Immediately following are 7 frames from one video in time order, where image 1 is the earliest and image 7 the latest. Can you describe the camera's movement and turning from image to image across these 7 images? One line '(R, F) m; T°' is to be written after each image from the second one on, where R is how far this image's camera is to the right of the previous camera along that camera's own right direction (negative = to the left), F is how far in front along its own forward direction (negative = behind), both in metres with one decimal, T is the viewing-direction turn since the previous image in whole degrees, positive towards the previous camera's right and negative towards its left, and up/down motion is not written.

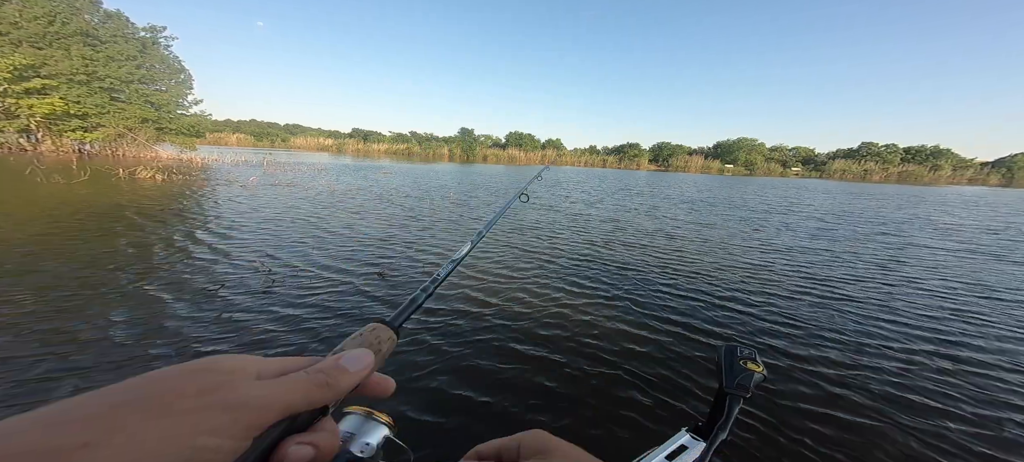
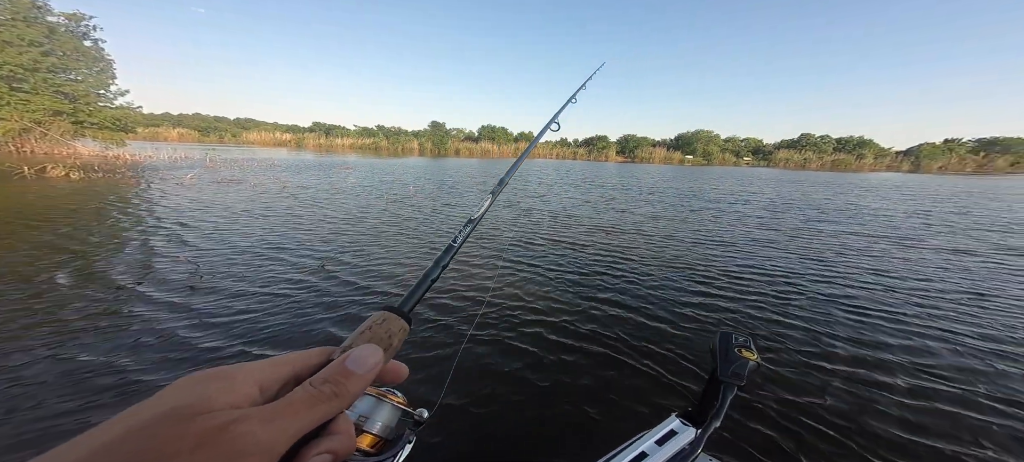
(-0.9, -0.5) m; +6°
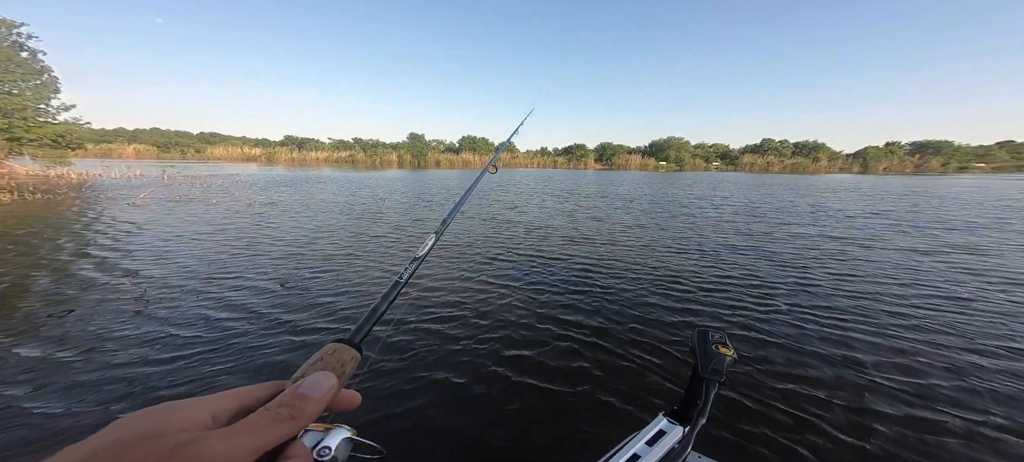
(-0.6, -0.3) m; +4°
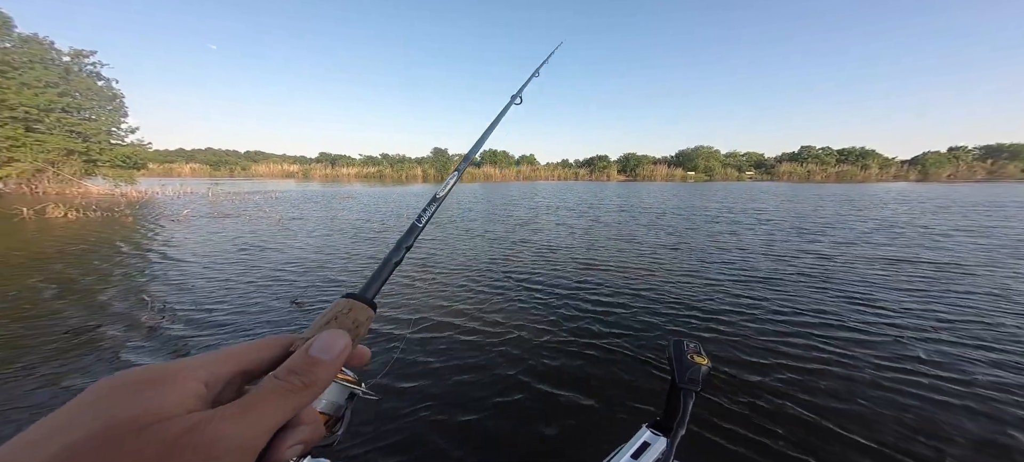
(+0.5, +0.4) m; -5°
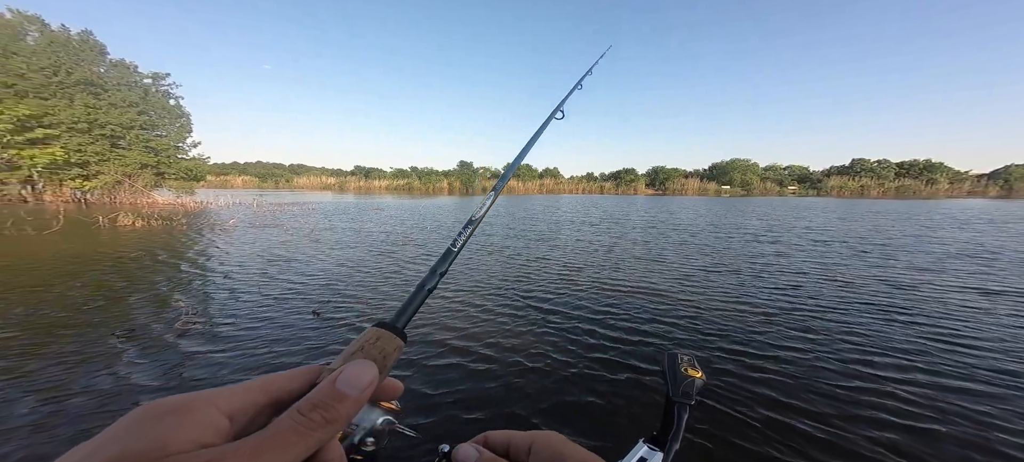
(+0.6, +0.5) m; -5°
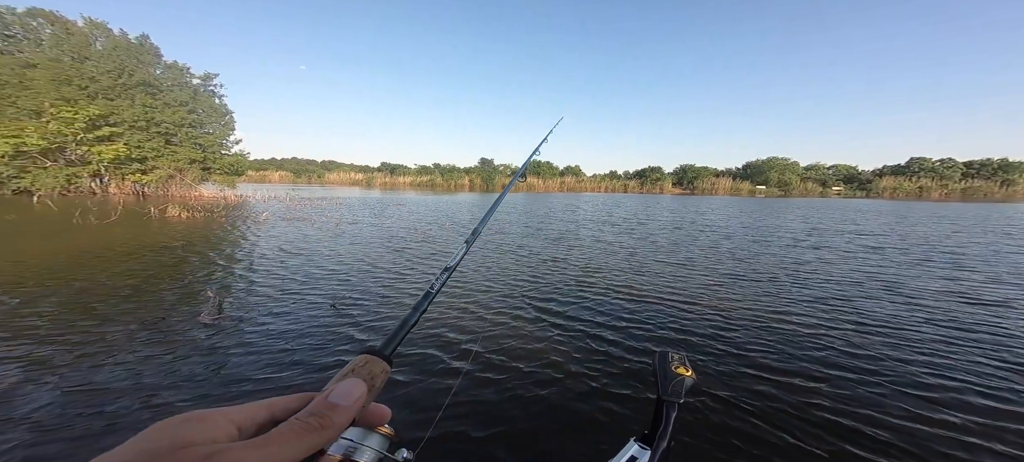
(+0.5, +0.5) m; -4°
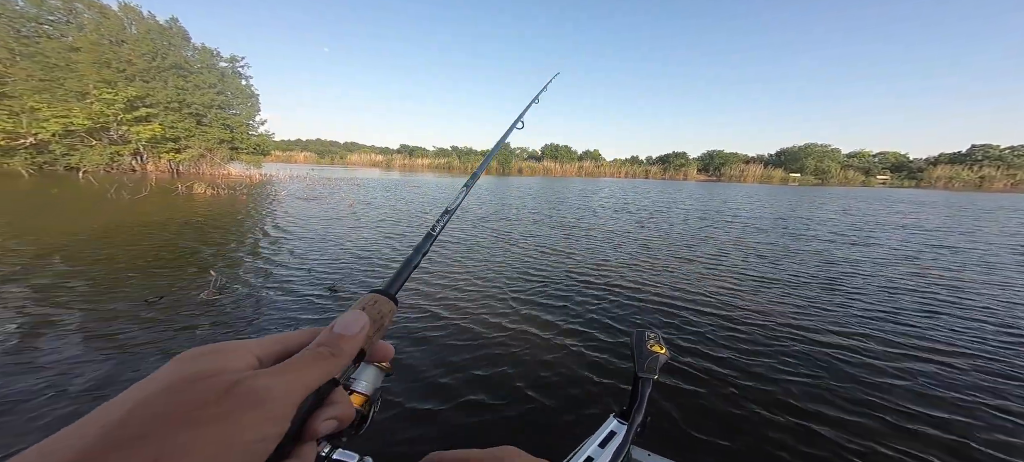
(+0.2, +0.5) m; -3°
